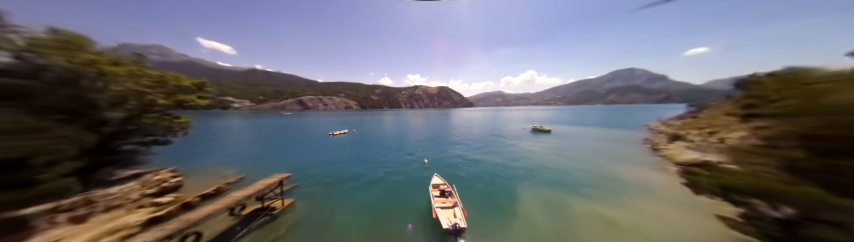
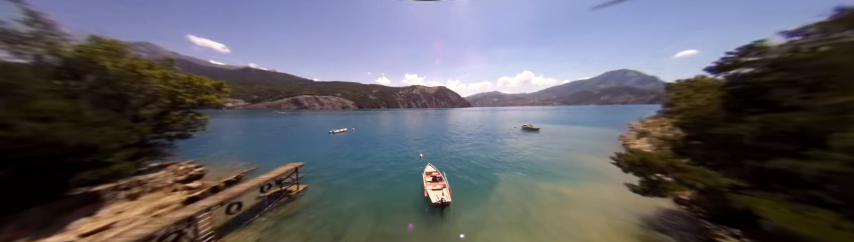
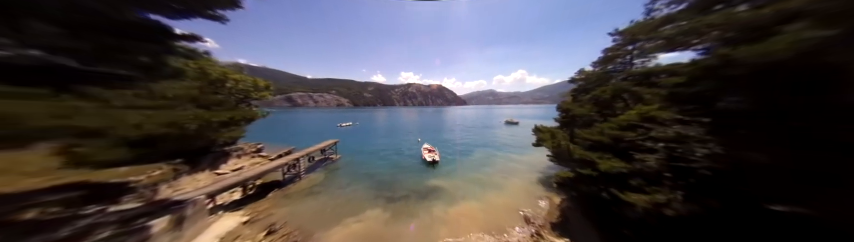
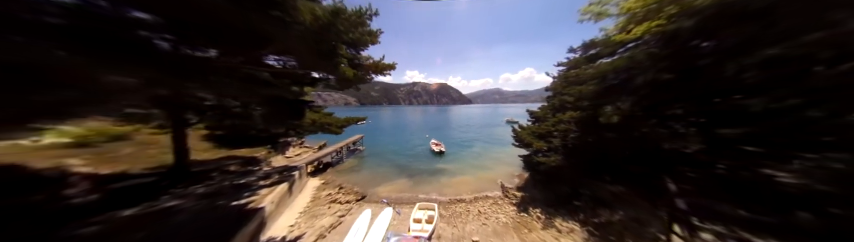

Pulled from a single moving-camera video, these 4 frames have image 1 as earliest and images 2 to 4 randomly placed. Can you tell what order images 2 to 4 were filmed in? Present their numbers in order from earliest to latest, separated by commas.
2, 3, 4
